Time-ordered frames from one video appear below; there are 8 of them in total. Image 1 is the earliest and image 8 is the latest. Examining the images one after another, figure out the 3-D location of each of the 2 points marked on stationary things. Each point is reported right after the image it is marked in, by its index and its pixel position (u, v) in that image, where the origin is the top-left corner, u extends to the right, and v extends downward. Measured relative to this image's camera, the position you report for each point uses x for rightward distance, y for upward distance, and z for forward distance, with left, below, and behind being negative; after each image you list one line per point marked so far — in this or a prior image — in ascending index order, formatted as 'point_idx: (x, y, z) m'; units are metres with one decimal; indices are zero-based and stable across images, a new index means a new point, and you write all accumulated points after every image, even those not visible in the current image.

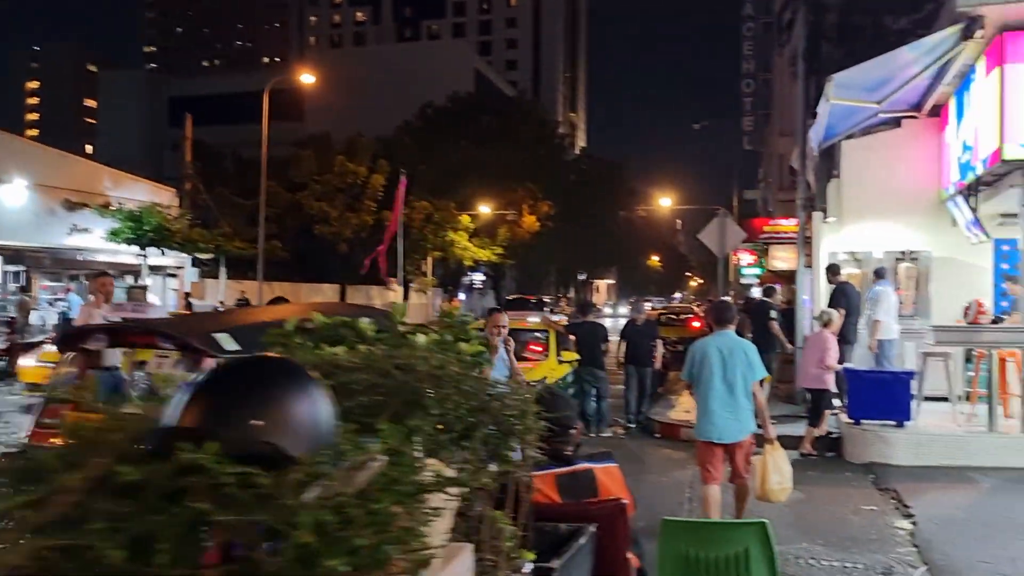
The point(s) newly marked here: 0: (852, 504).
0: (+3.1, -2.0, +8.1) m
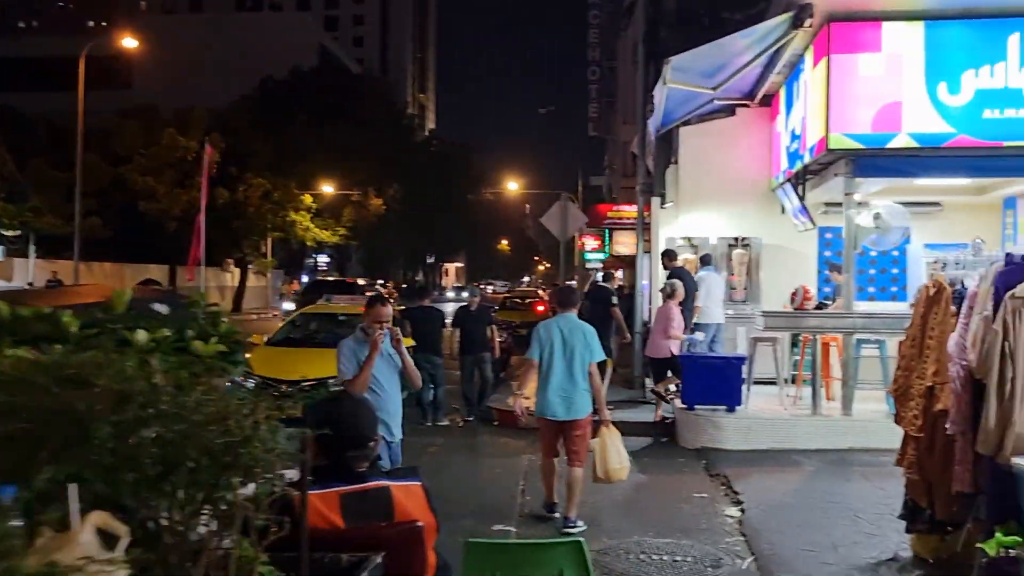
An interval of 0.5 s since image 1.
0: (+1.5, -1.8, +8.0) m
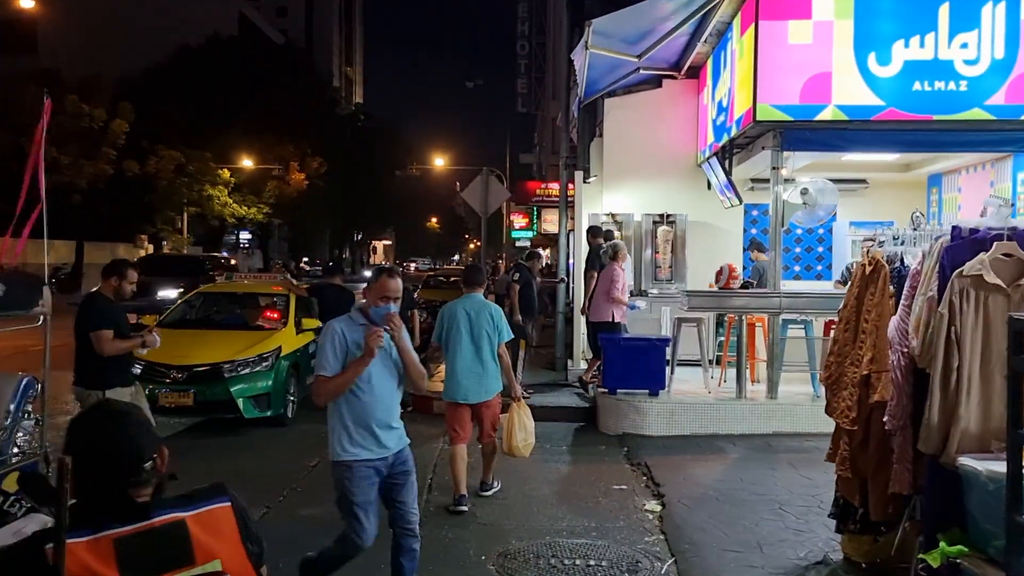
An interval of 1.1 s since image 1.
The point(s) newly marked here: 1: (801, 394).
0: (+0.8, -1.7, +7.5) m
1: (+3.2, -1.2, +9.7) m
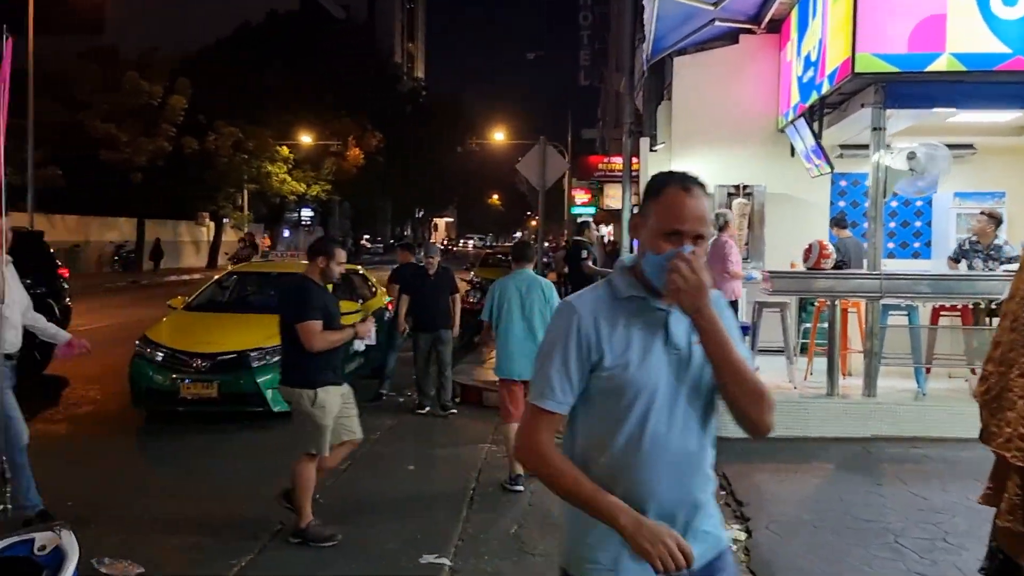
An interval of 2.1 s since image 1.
0: (+1.1, -1.5, +6.4) m
1: (+3.7, -1.0, +8.4) m
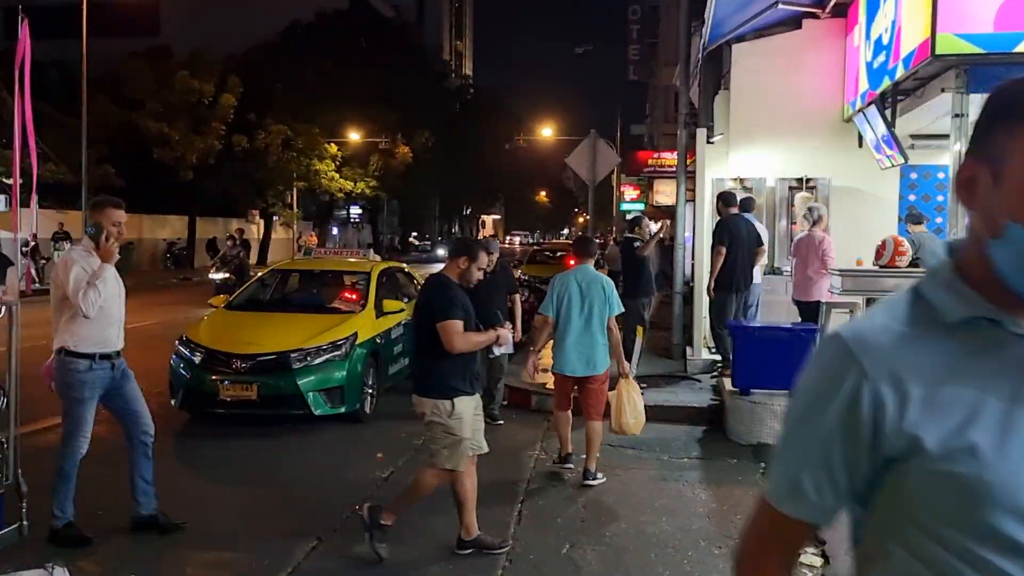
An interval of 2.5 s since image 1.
0: (+1.5, -1.5, +5.9) m
1: (+4.1, -1.0, +7.8) m
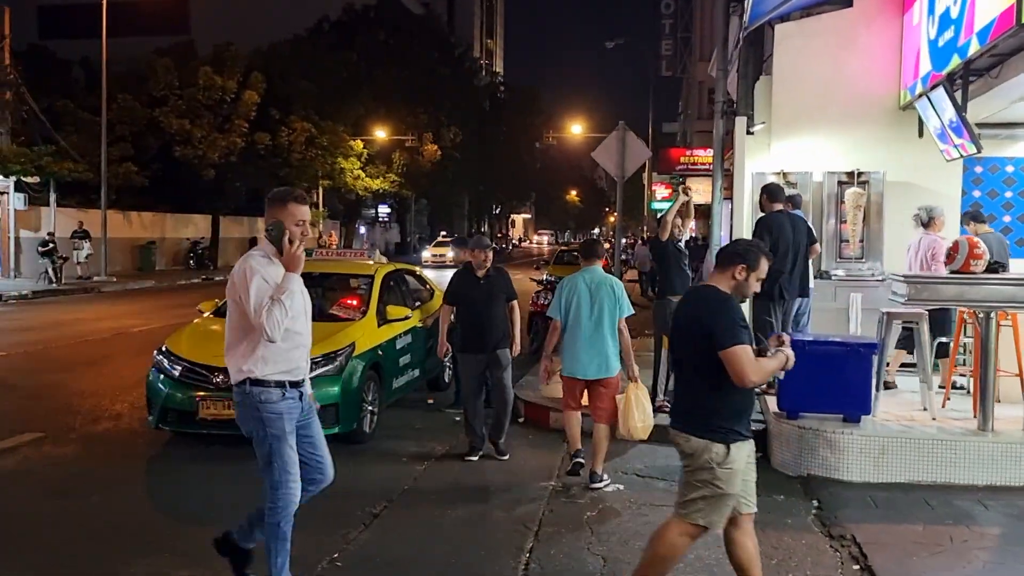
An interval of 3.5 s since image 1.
0: (+1.5, -1.6, +4.9) m
1: (+4.2, -1.0, +6.7) m
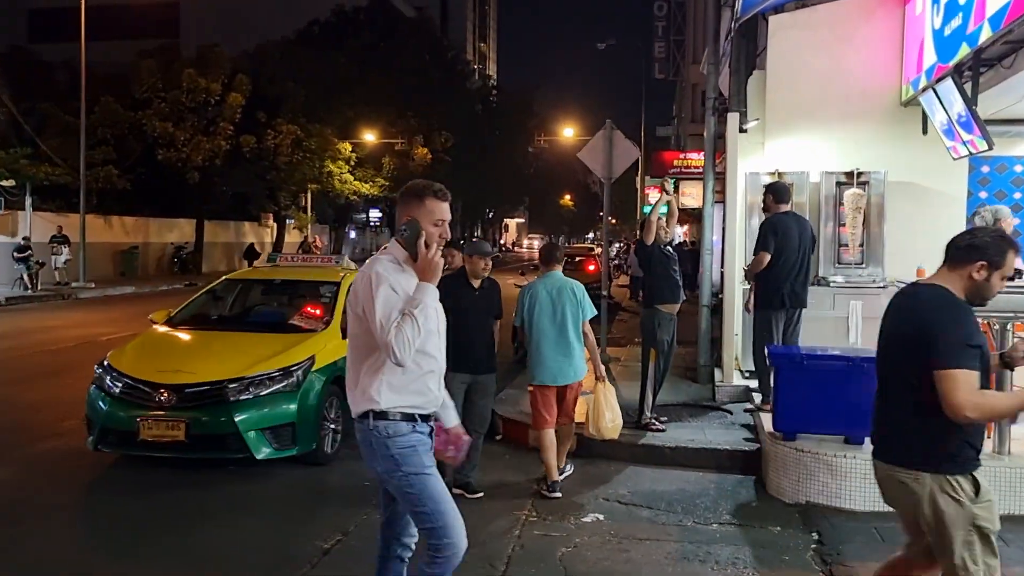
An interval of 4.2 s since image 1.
0: (+1.3, -1.6, +4.3) m
1: (+4.0, -1.1, +6.1) m
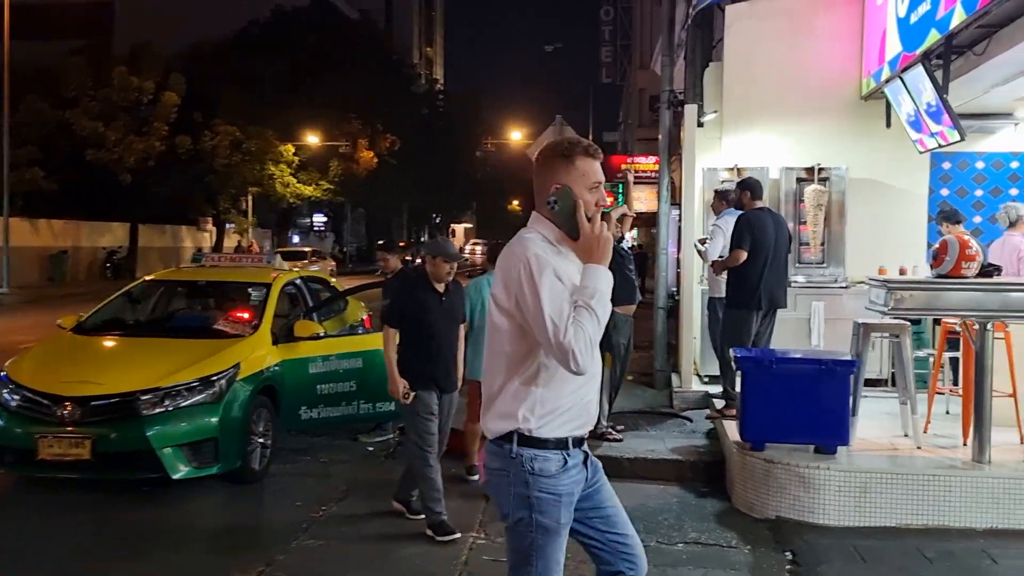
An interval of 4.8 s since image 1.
0: (+1.1, -1.6, +3.8) m
1: (+3.7, -1.1, +5.7) m
